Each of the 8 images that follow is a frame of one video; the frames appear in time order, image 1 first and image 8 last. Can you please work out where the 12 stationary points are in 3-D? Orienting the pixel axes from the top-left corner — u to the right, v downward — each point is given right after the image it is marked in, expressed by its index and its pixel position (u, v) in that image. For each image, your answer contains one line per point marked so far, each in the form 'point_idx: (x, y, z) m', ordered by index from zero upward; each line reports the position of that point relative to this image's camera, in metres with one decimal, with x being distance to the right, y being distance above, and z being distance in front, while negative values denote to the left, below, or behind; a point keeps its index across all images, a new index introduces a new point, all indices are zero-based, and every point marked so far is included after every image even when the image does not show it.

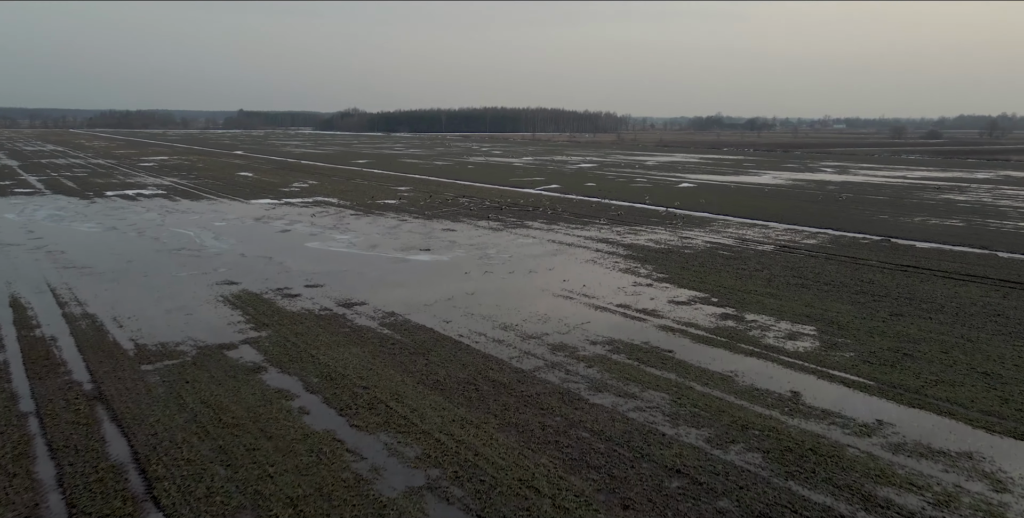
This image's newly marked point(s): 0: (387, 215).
0: (-3.3, +1.2, +19.0) m
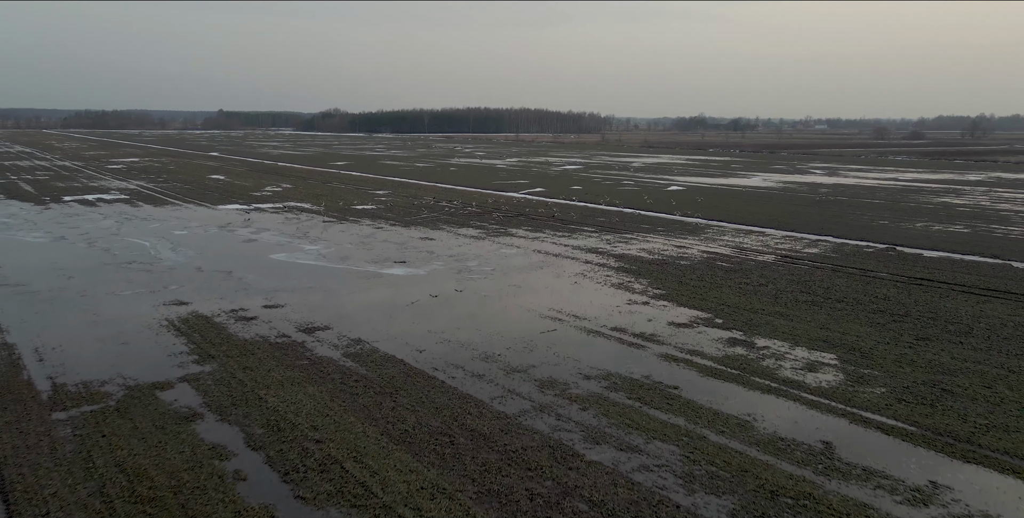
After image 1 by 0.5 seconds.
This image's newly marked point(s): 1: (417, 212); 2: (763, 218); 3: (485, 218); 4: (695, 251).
0: (-3.7, +0.9, +17.8) m
1: (-2.6, +1.3, +19.8) m
2: (+6.6, +1.1, +19.0) m
3: (-0.7, +1.1, +18.7) m
4: (+3.5, +0.1, +13.9) m
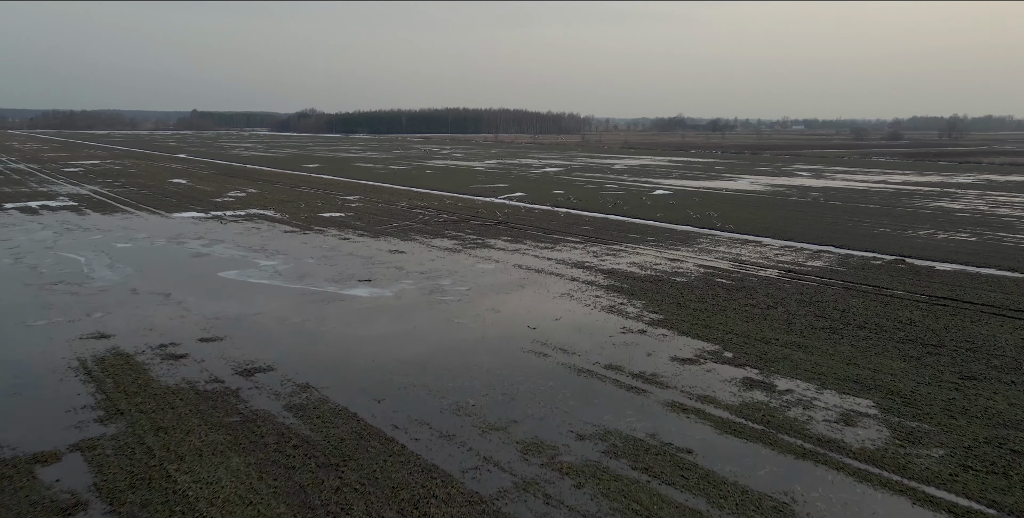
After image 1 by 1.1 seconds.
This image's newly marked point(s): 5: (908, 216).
0: (-4.2, +0.6, +16.4) m
1: (-3.1, +1.0, +18.5) m
2: (+6.1, +0.8, +17.9) m
3: (-1.2, +0.8, +17.4) m
4: (+3.2, -0.1, +12.7) m
5: (+10.8, +1.1, +19.6) m
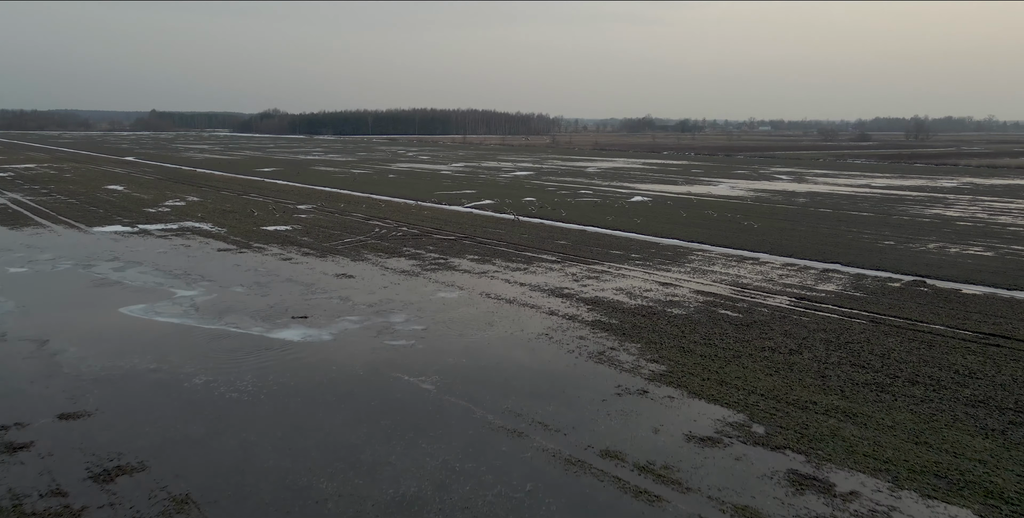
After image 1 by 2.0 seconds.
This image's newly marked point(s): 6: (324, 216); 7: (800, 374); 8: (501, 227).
0: (-4.9, +0.2, +14.4) m
1: (-3.9, +0.6, +16.4) m
2: (+5.4, +0.5, +16.2) m
3: (-1.9, +0.4, +15.5) m
4: (+2.7, -0.5, +11.0) m
5: (+10.0, +0.8, +18.1) m
6: (-5.1, +1.2, +19.4) m
7: (+2.9, -1.2, +7.2) m
8: (-0.3, +0.8, +18.1) m
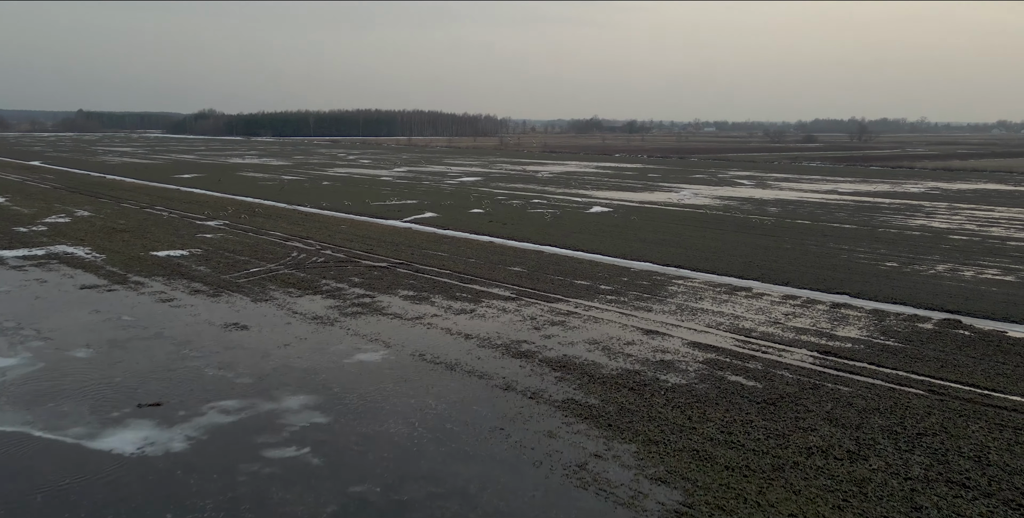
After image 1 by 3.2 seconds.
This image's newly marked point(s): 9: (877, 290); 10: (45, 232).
0: (-5.8, -0.4, +11.4) m
1: (-4.9, 0.0, +13.5) m
2: (+4.3, 0.0, +13.9) m
3: (-2.9, -0.2, +12.7) m
4: (+2.0, -1.0, +8.5) m
5: (+8.8, +0.4, +16.2) m
6: (-6.4, +0.5, +16.4) m
7: (+2.5, -1.7, +4.8) m
8: (-1.5, +0.2, +15.4) m
9: (+5.9, -0.5, +11.6) m
10: (-10.6, +0.6, +16.4) m
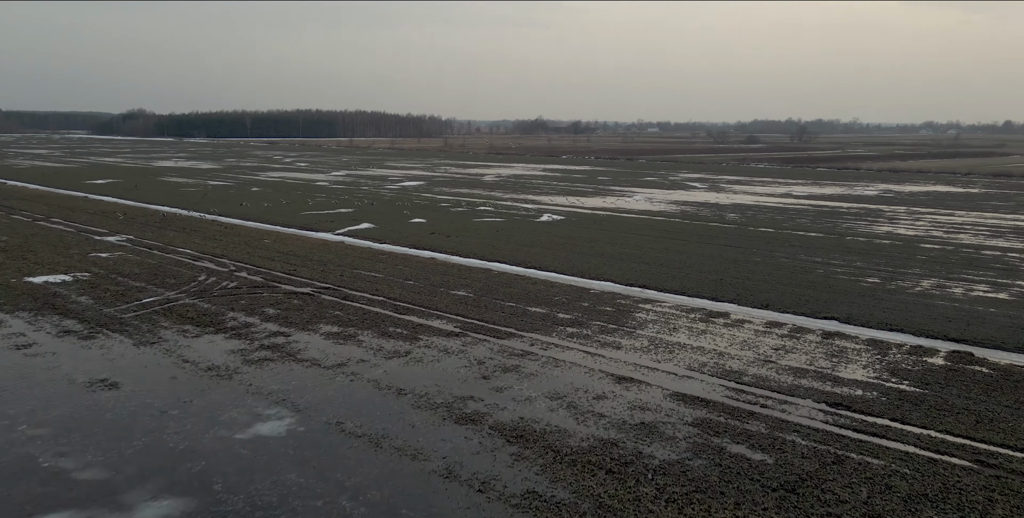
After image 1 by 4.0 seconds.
0: (-6.5, -0.9, +9.3) m
1: (-5.8, -0.5, +11.4) m
2: (+3.3, -0.3, +12.5) m
3: (-3.7, -0.6, +10.8) m
4: (+1.4, -1.3, +7.0) m
5: (+7.6, +0.1, +15.1) m
6: (-7.5, +0.1, +14.2) m
7: (+2.2, -2.0, +3.3) m
8: (-2.5, -0.1, +13.6) m
9: (+5.1, -0.8, +10.3) m
10: (-11.8, +0.1, +13.9) m
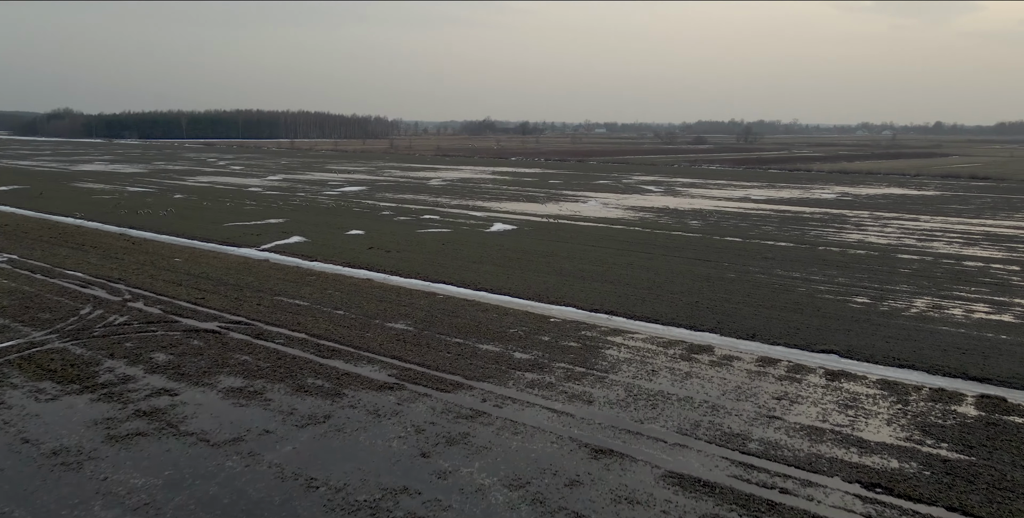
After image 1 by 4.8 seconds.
0: (-7.1, -1.3, +7.1) m
1: (-6.5, -0.9, +9.3) m
2: (+2.5, -0.6, +11.1) m
3: (-4.4, -1.0, +8.8) m
4: (+1.0, -1.7, +5.4) m
5: (+6.6, -0.1, +14.0) m
6: (-8.4, -0.4, +12.0) m
7: (+2.1, -2.3, +1.8) m
8: (-3.4, -0.5, +11.7) m
9: (+4.4, -1.1, +9.0) m
10: (-12.6, -0.4, +11.4) m
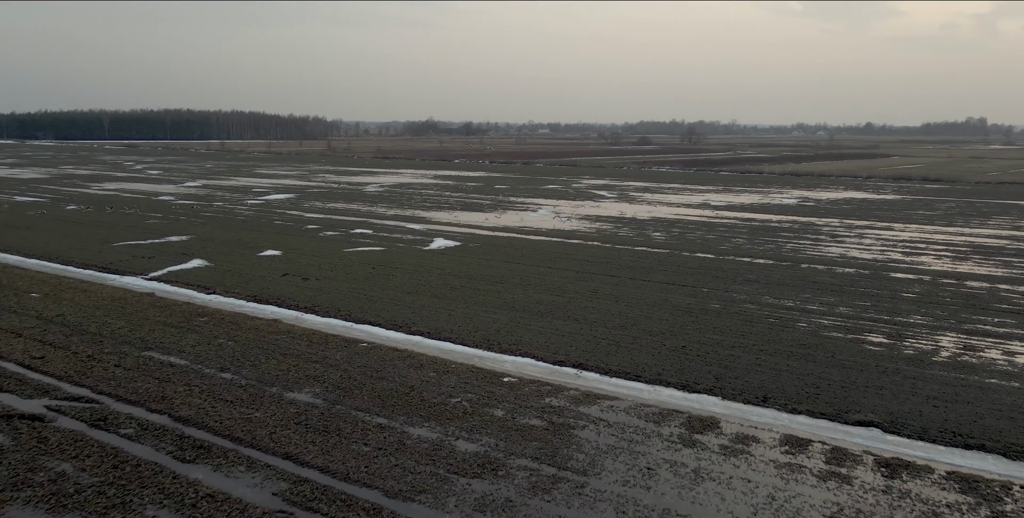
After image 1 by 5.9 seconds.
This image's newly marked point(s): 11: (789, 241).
0: (-7.4, -1.8, +4.2) m
1: (-7.1, -1.4, +6.5) m
2: (+1.8, -1.1, +8.9) m
3: (-4.9, -1.5, +6.1) m
4: (+0.8, -2.1, +3.1) m
5: (+5.7, -0.5, +12.1) m
6: (-9.1, -0.9, +9.0) m
7: (+2.1, -2.7, -0.4) m
8: (-4.1, -1.0, +9.1) m
9: (+3.9, -1.5, +7.0) m
10: (-13.3, -1.0, +8.0) m
11: (+6.7, +0.4, +17.5) m
